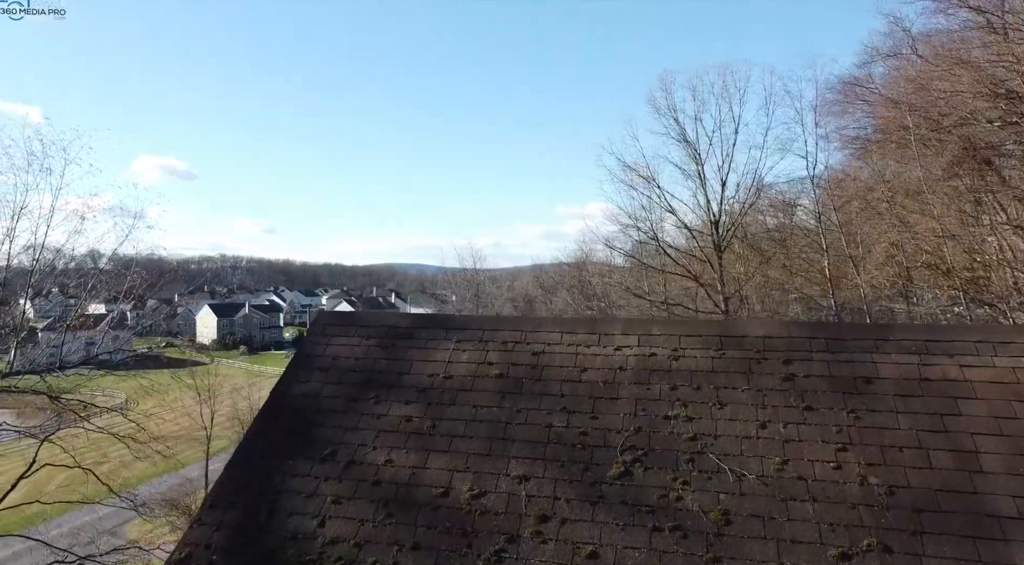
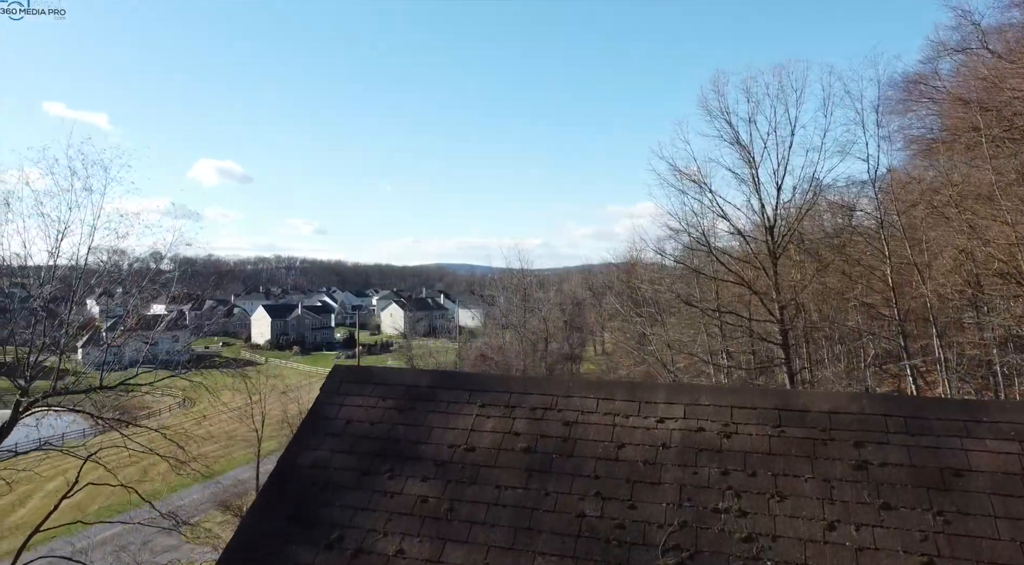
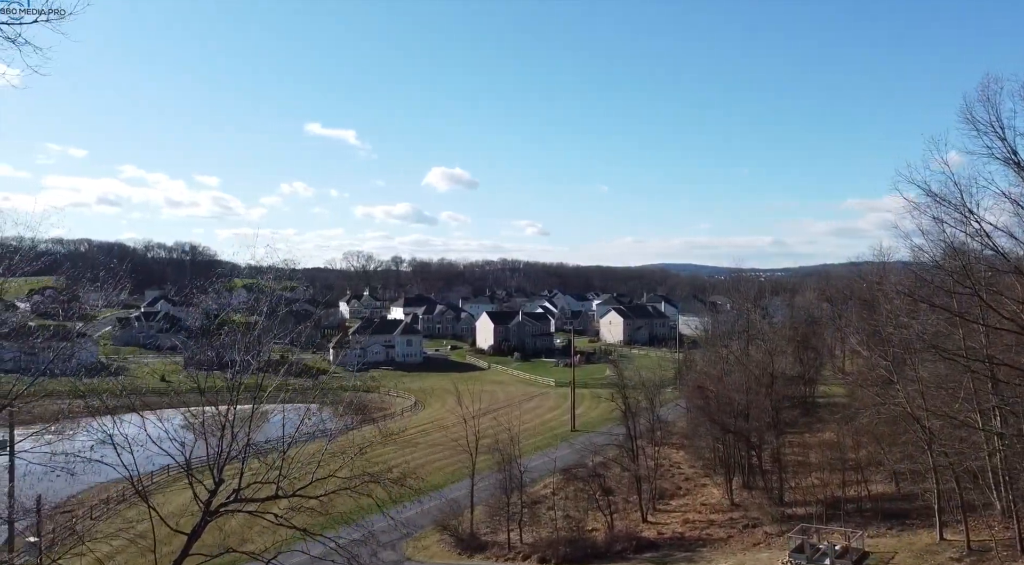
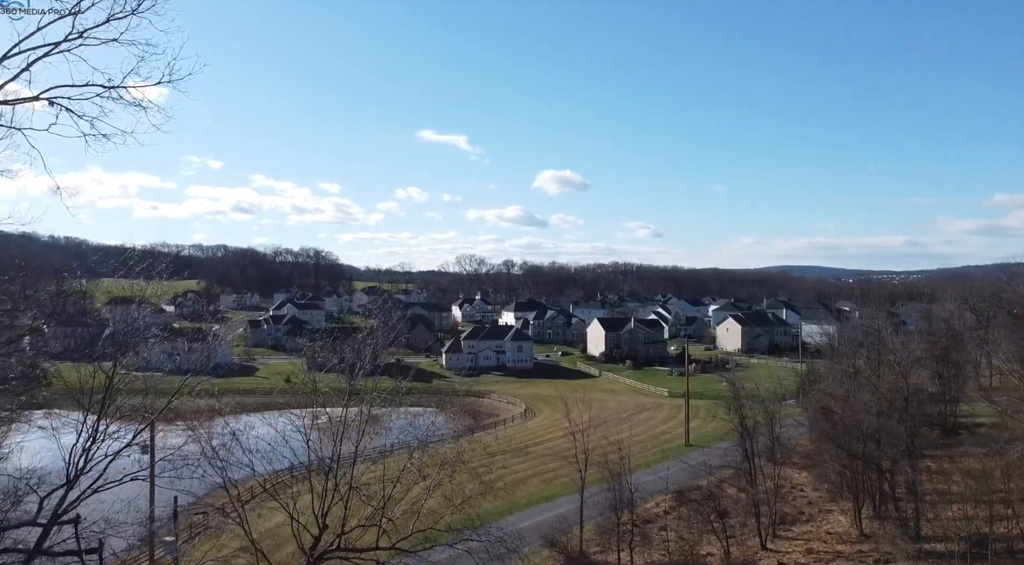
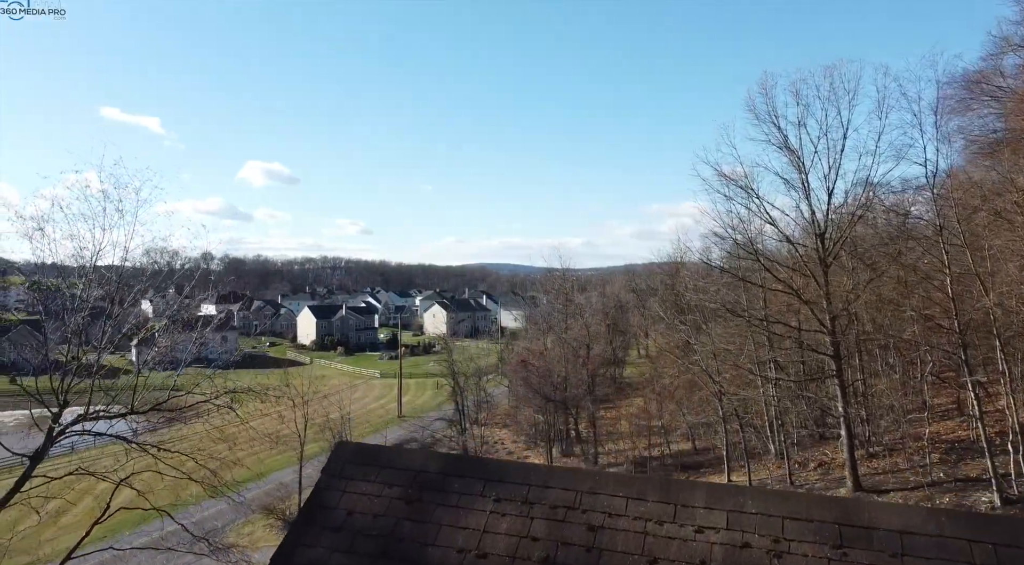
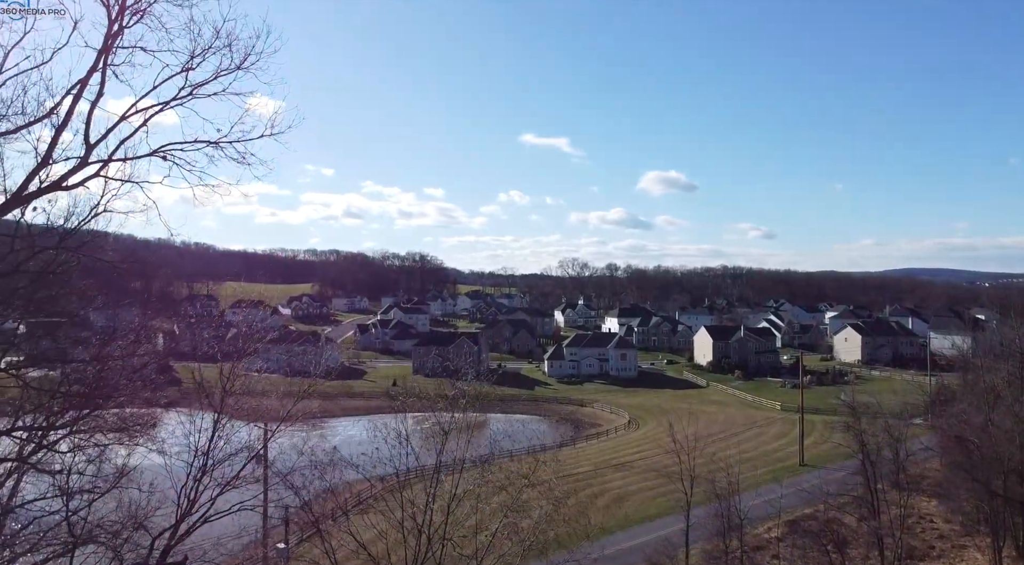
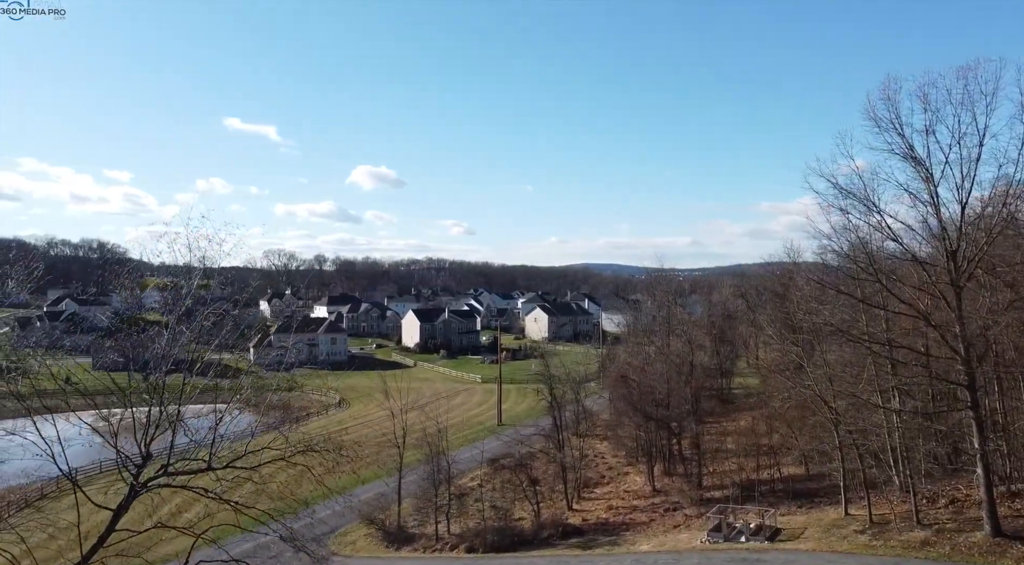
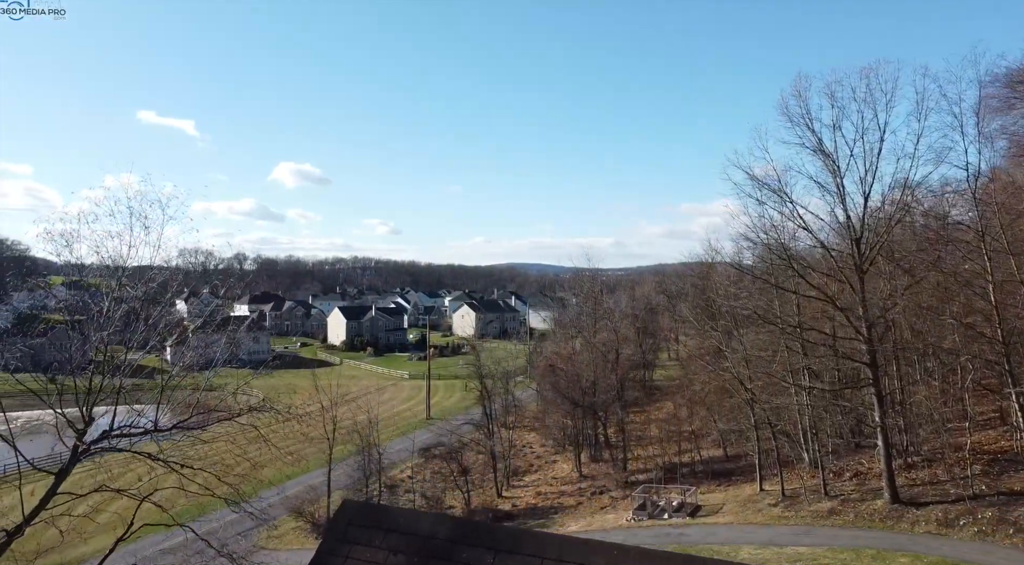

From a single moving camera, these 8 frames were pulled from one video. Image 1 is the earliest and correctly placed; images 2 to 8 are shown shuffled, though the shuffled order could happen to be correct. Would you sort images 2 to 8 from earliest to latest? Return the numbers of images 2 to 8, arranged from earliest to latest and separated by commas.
2, 5, 8, 7, 3, 4, 6
